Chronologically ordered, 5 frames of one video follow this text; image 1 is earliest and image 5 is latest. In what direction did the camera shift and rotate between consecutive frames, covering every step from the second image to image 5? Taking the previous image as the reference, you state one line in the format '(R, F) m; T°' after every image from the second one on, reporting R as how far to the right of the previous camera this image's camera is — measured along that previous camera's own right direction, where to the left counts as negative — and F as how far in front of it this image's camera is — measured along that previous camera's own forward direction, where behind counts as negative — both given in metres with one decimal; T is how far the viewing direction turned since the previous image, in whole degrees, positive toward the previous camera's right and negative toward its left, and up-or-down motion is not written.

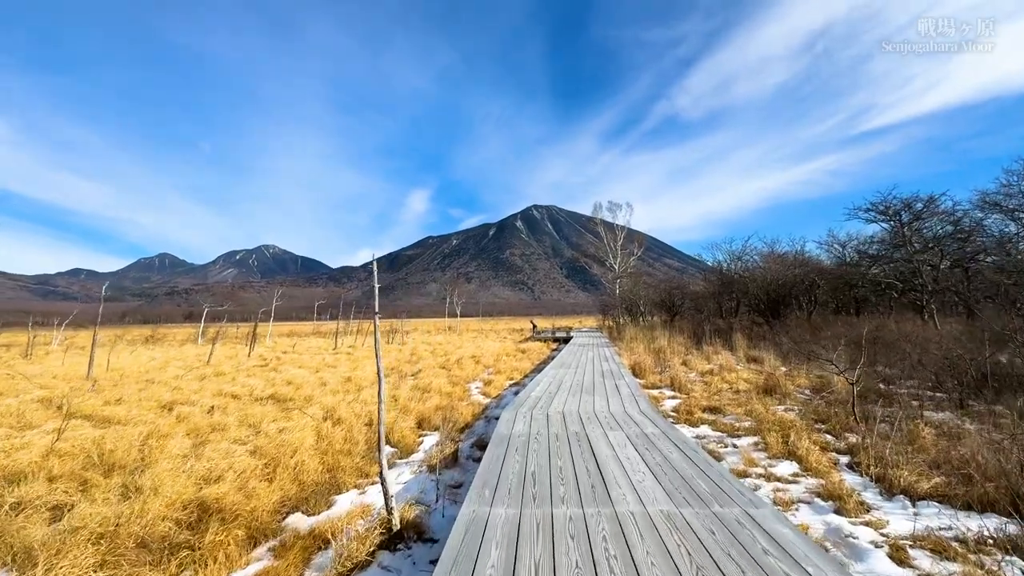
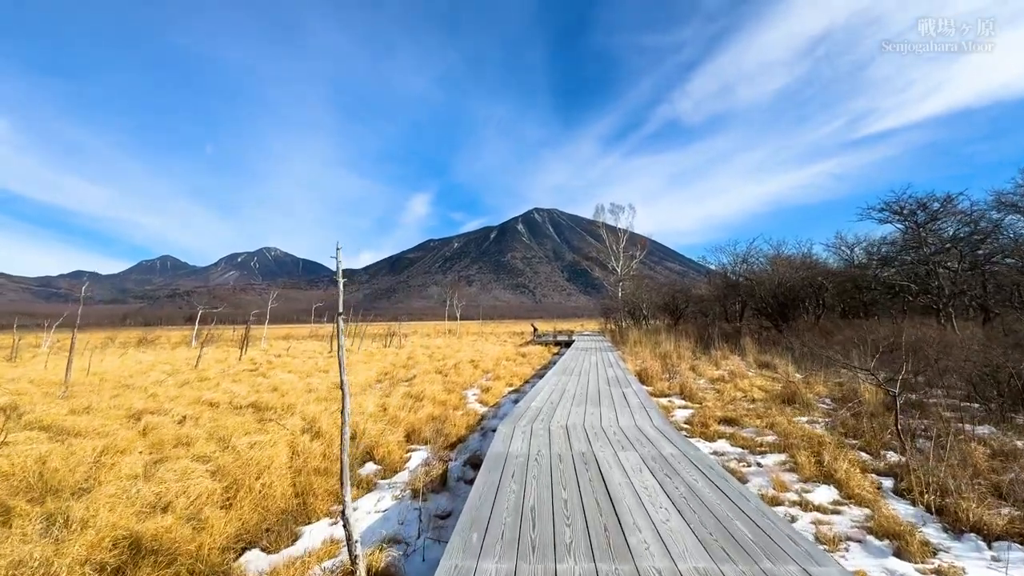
(0.0, +0.5) m; 0°
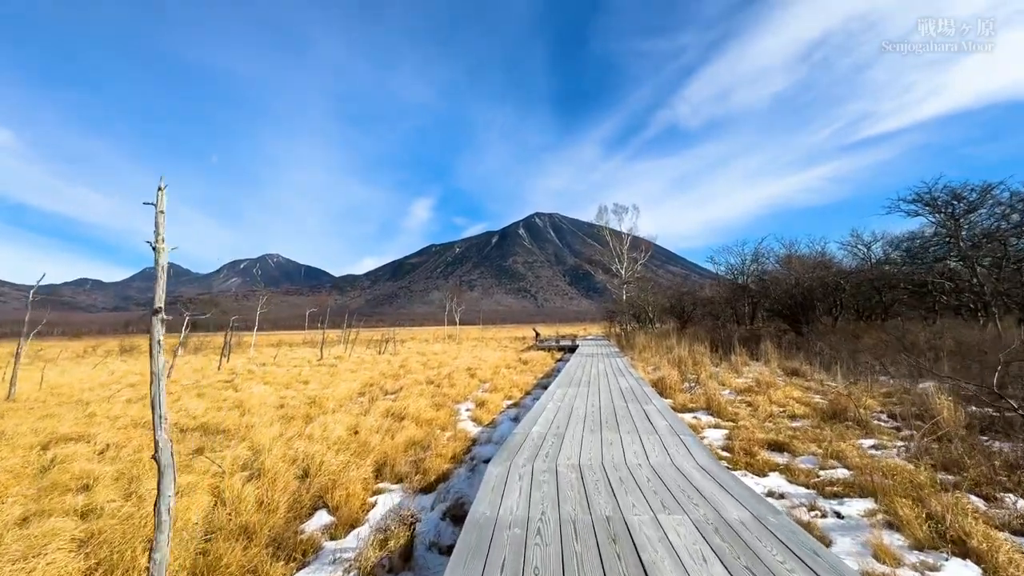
(+0.1, +1.1) m; 0°
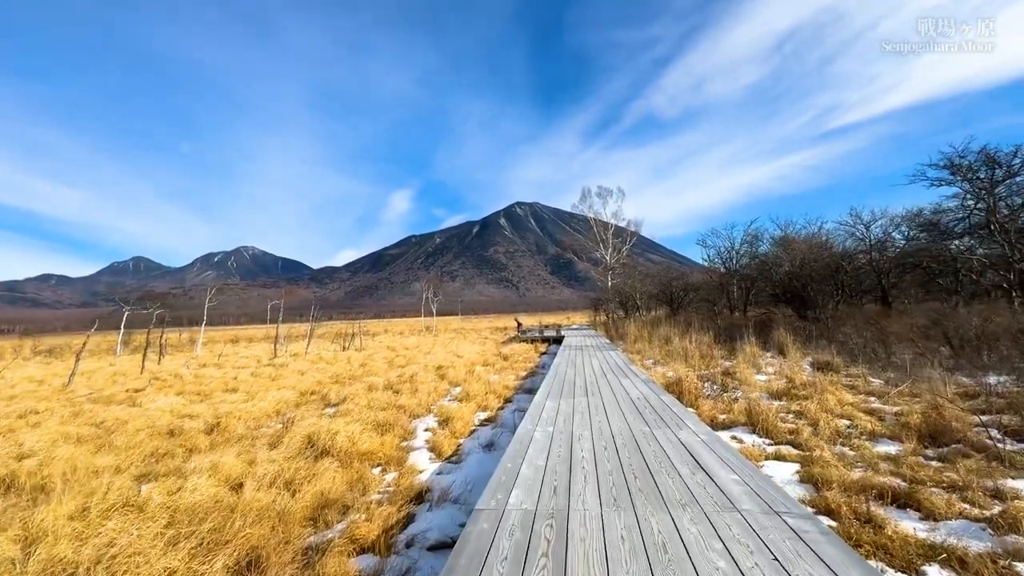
(+0.1, +2.0) m; +2°
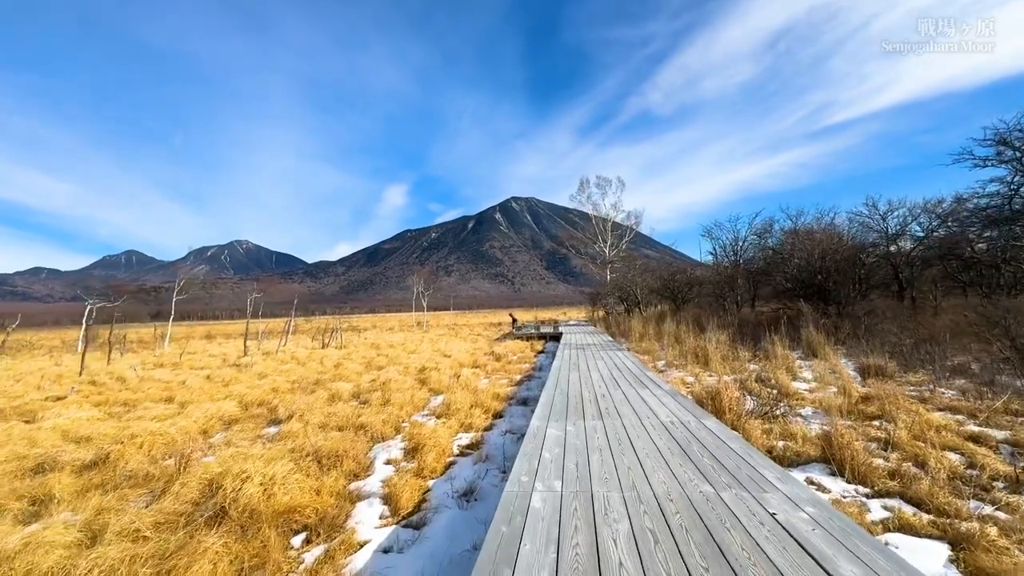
(0.0, +1.5) m; +1°
